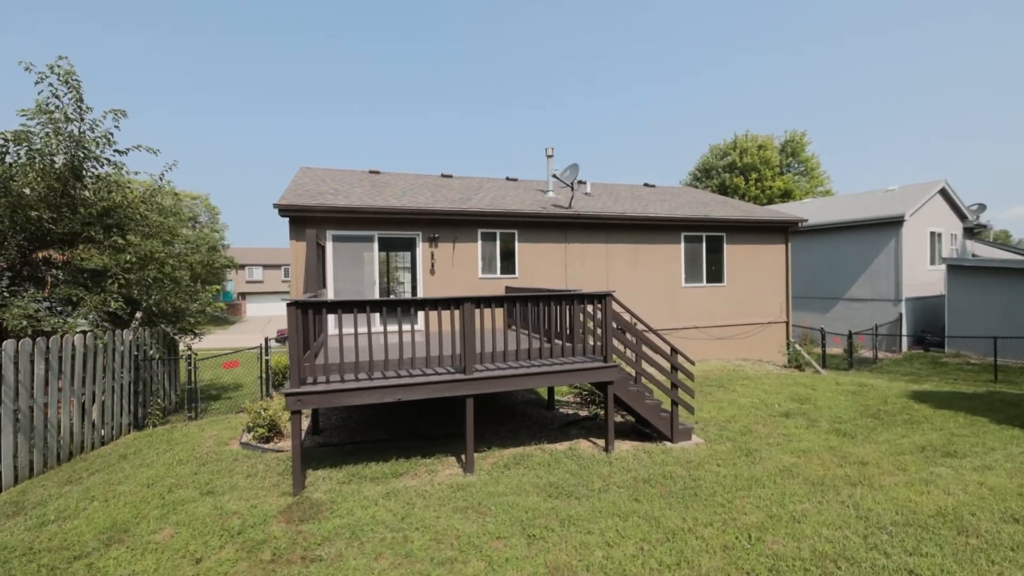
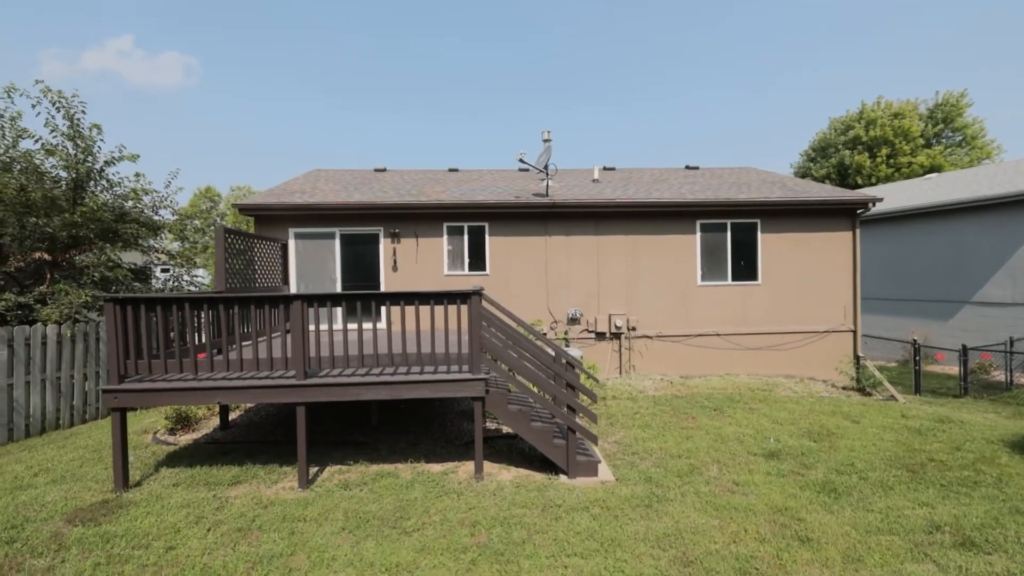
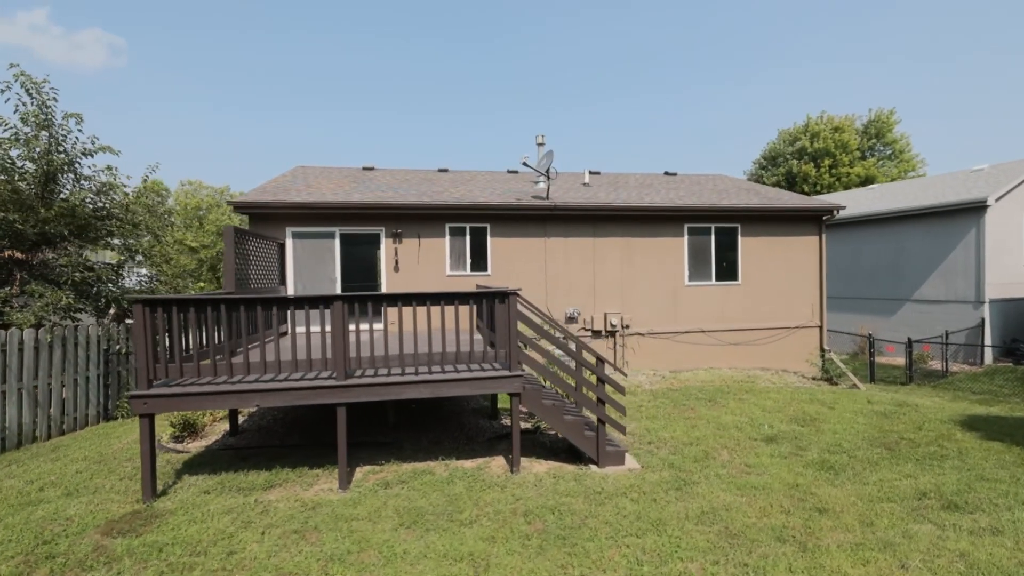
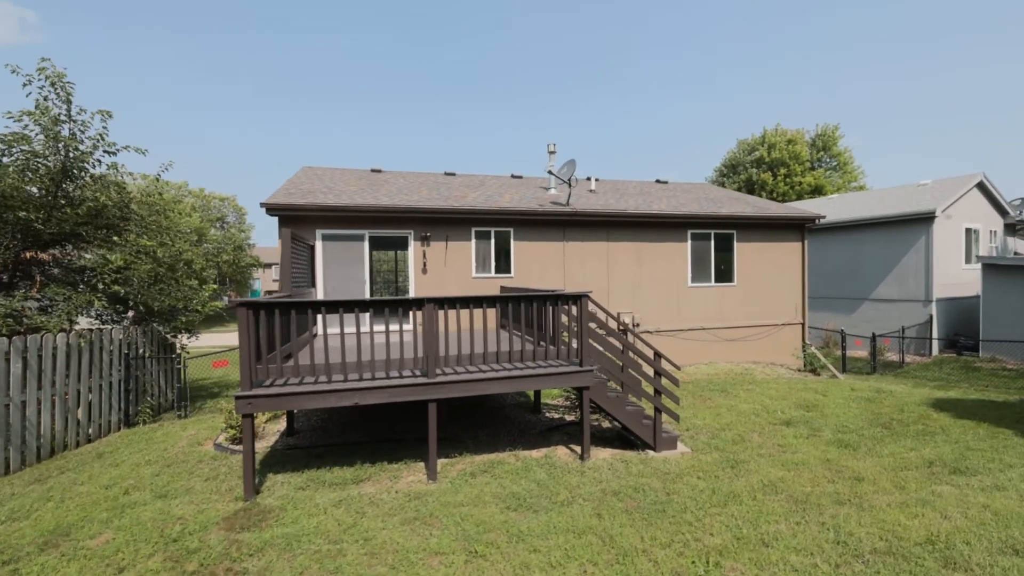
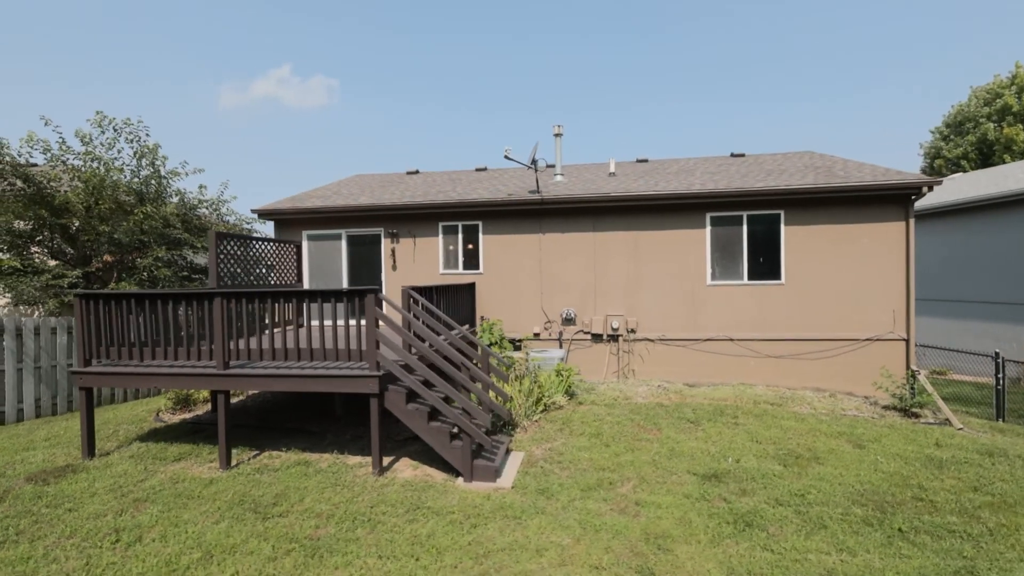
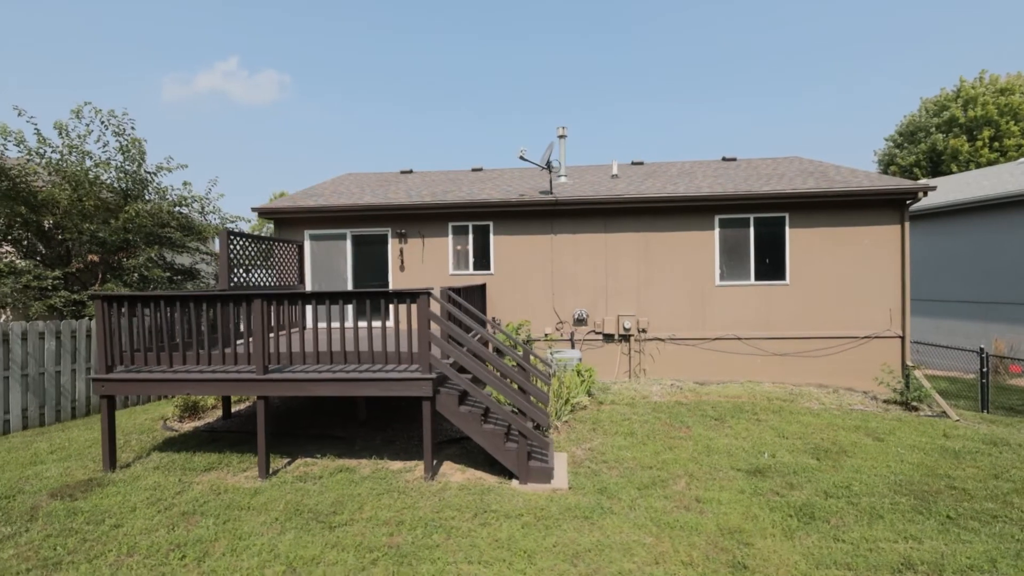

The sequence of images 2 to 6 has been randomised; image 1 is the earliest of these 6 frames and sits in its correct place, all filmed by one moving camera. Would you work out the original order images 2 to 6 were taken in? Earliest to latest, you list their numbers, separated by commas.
4, 3, 2, 6, 5
